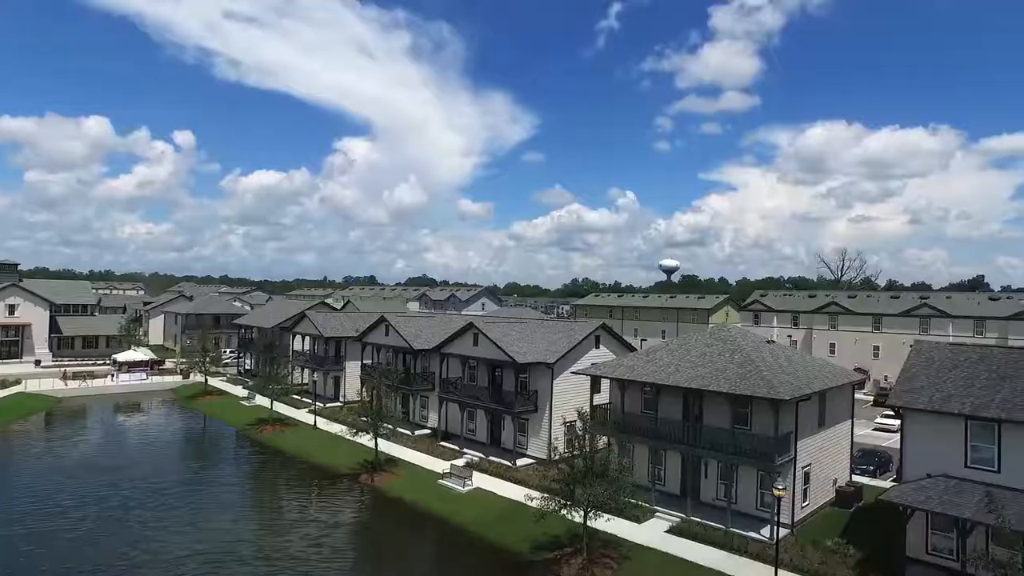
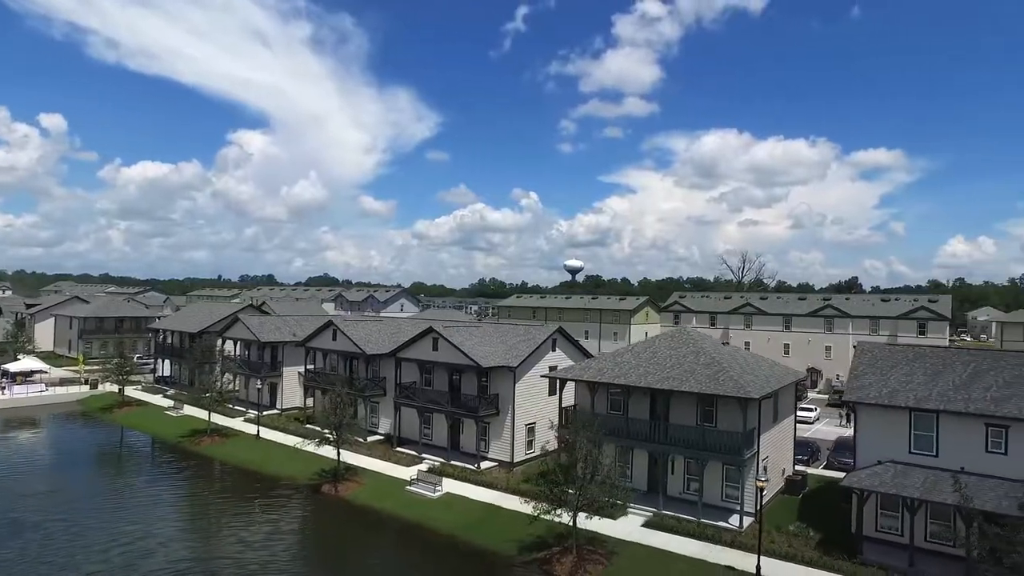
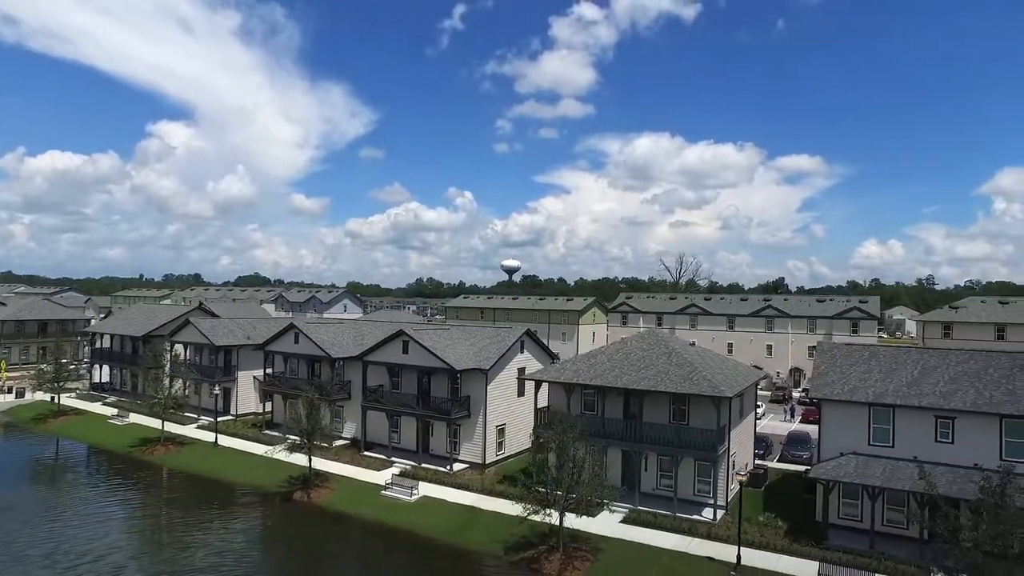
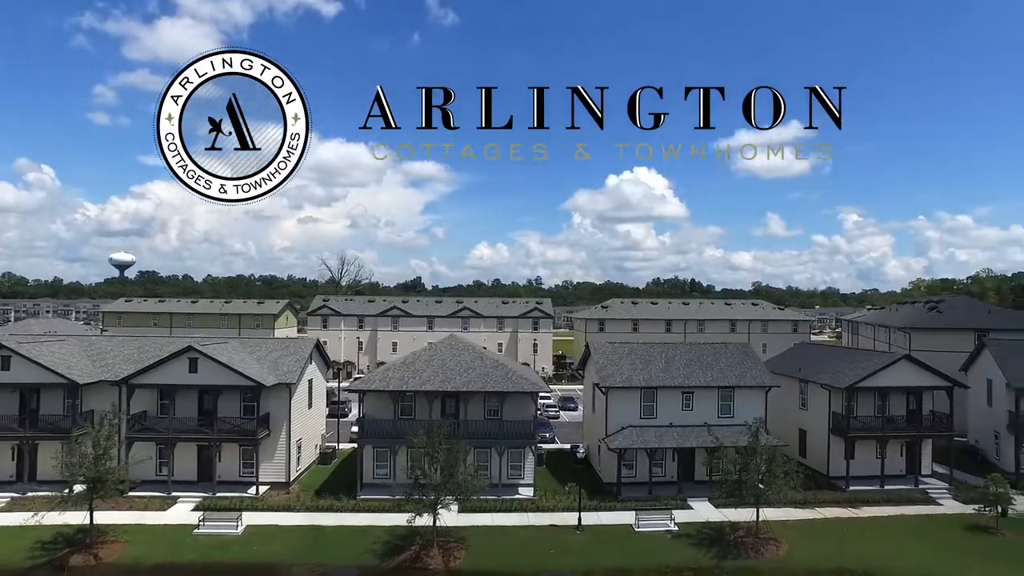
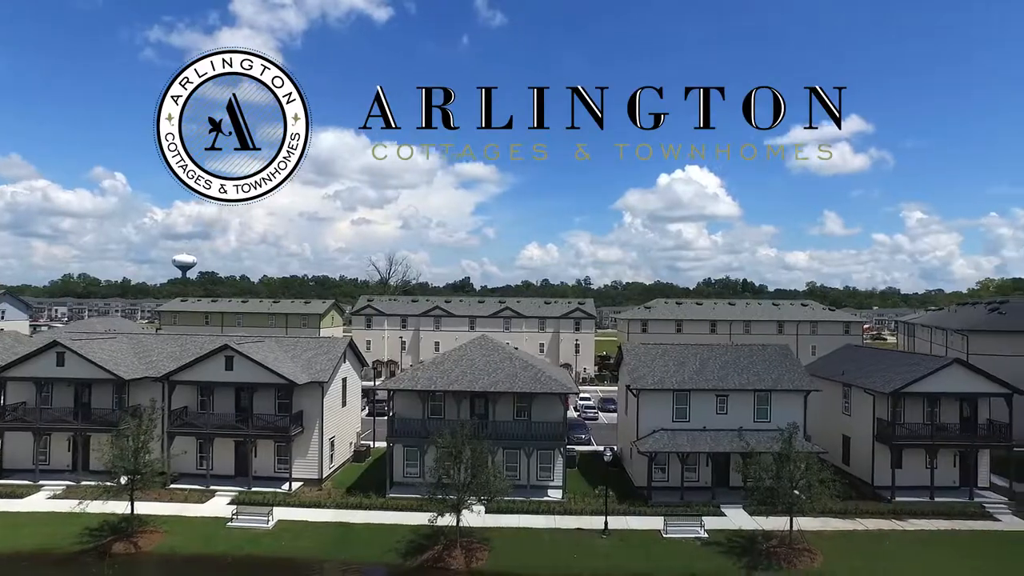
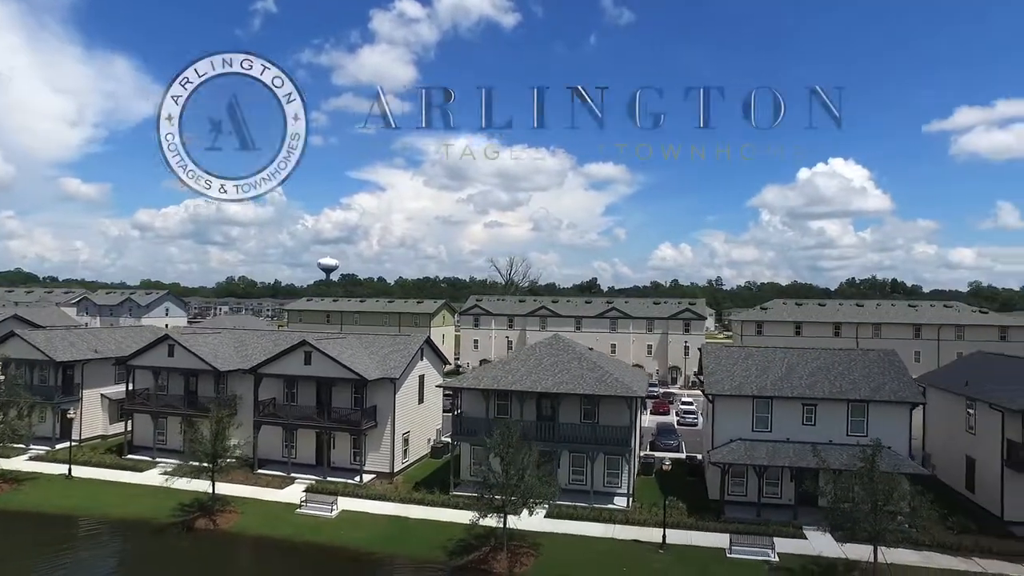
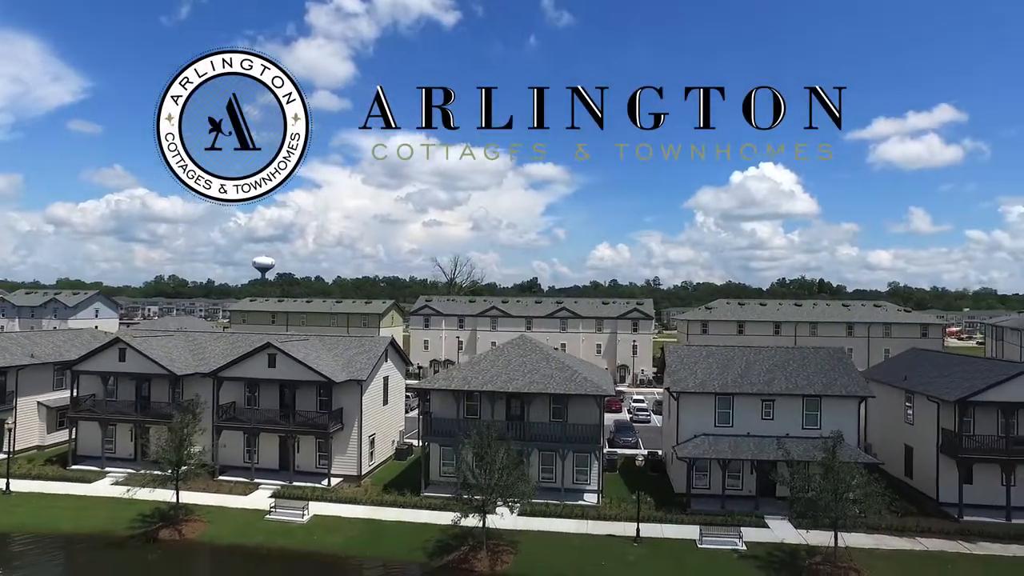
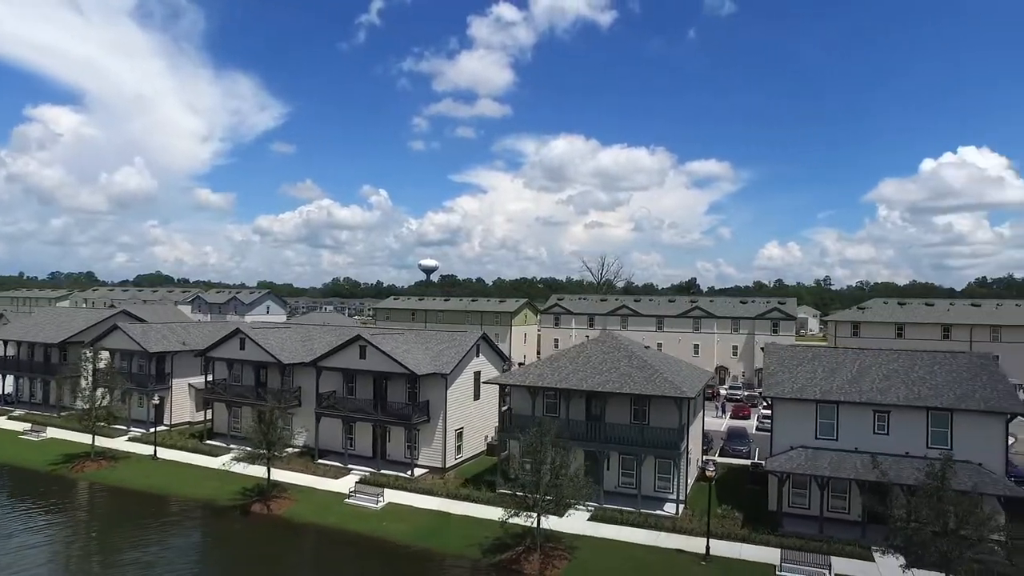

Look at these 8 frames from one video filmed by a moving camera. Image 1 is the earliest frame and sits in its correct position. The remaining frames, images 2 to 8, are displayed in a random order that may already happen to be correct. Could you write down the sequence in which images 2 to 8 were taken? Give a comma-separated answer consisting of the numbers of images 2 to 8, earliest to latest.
2, 3, 8, 6, 7, 5, 4
